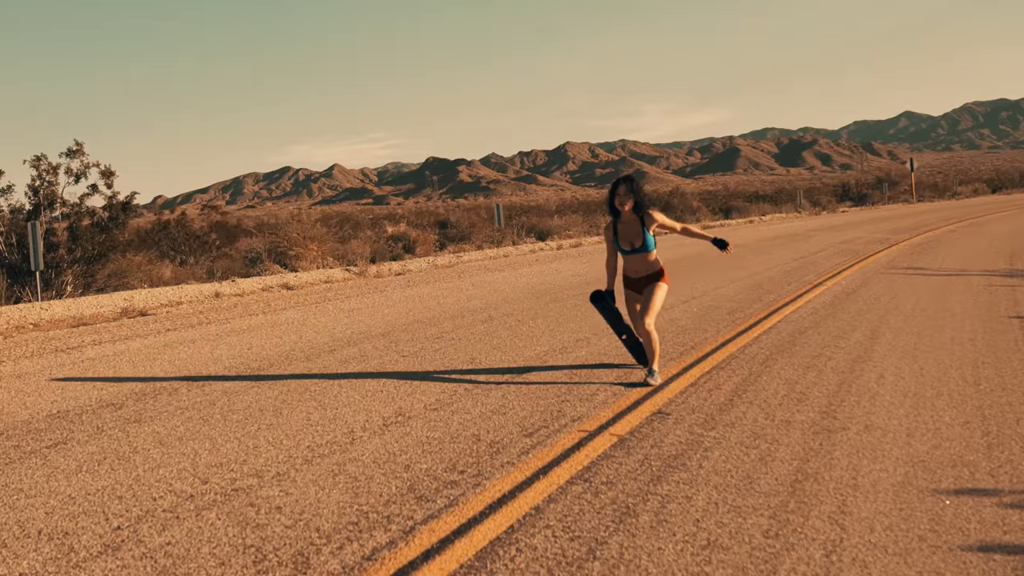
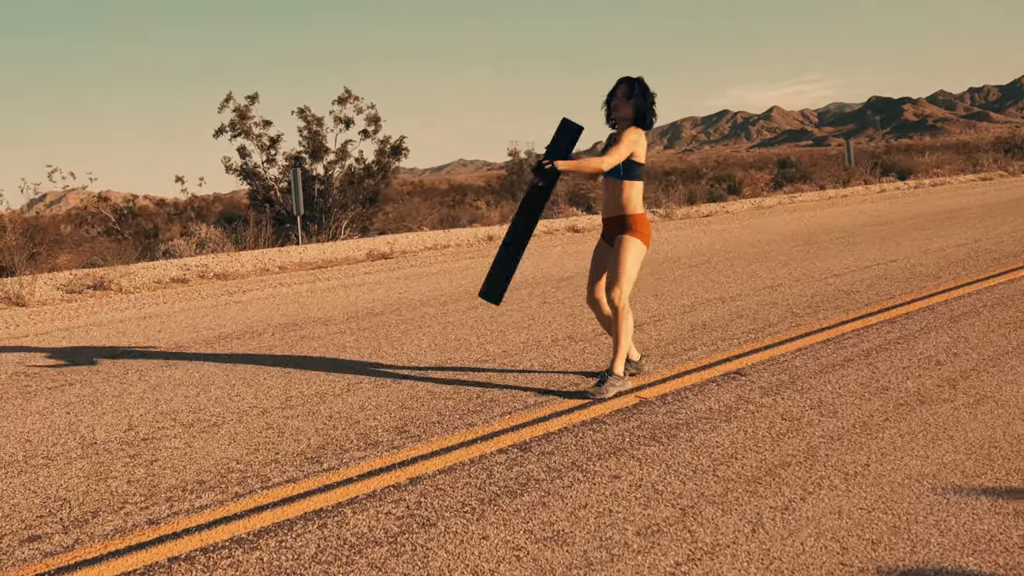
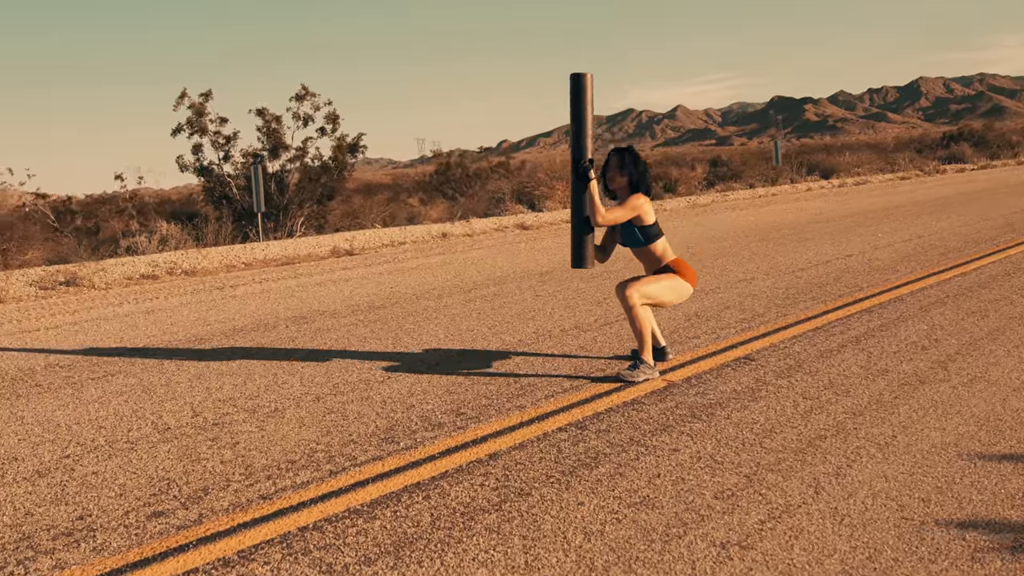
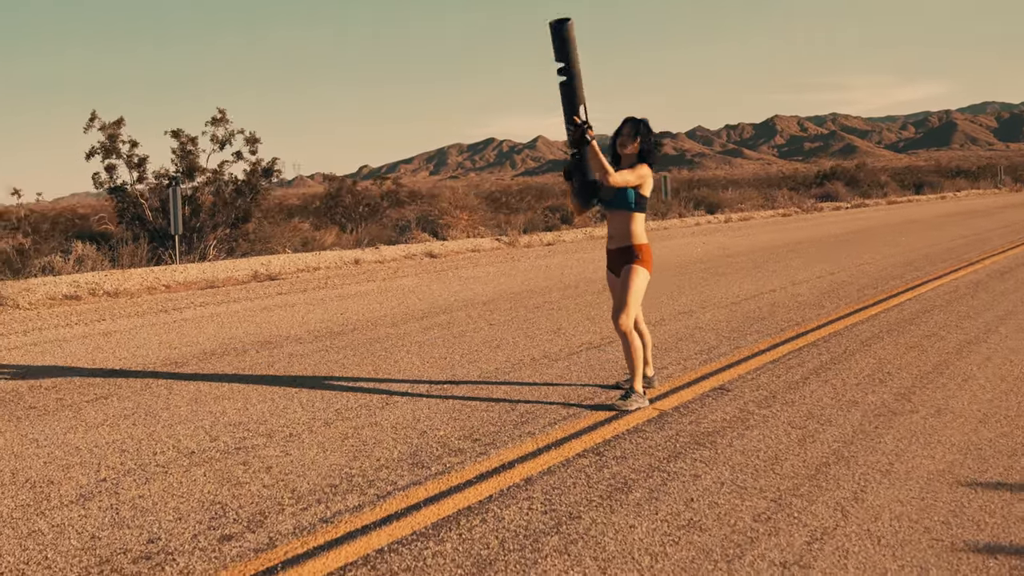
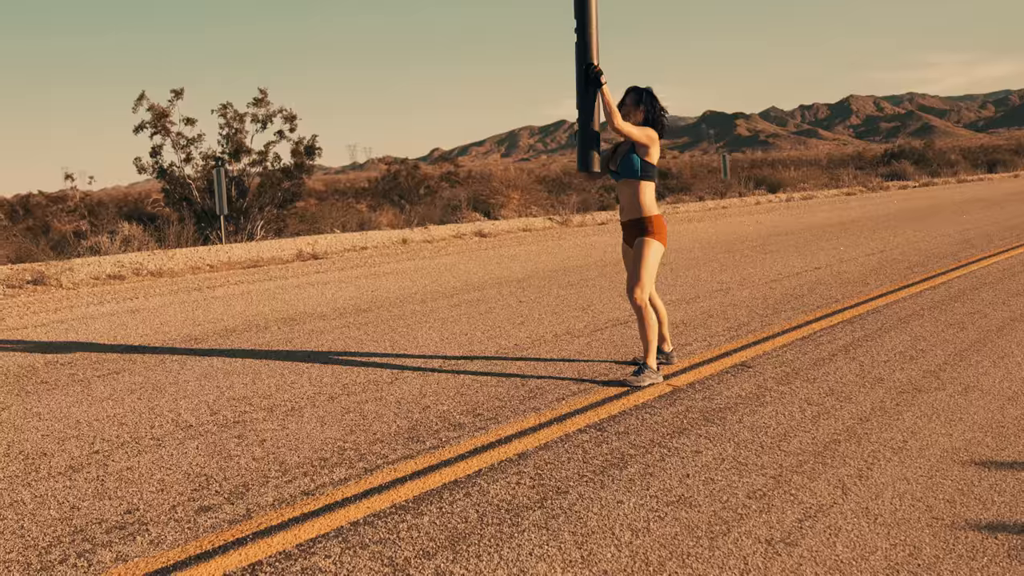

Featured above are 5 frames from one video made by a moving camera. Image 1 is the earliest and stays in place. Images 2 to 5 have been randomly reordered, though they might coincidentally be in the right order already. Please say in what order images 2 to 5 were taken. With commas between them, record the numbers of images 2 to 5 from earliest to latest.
4, 5, 3, 2
